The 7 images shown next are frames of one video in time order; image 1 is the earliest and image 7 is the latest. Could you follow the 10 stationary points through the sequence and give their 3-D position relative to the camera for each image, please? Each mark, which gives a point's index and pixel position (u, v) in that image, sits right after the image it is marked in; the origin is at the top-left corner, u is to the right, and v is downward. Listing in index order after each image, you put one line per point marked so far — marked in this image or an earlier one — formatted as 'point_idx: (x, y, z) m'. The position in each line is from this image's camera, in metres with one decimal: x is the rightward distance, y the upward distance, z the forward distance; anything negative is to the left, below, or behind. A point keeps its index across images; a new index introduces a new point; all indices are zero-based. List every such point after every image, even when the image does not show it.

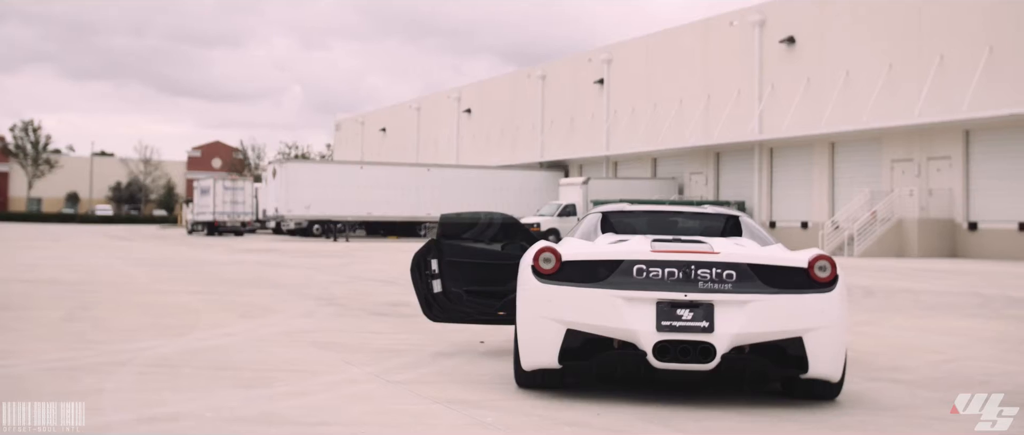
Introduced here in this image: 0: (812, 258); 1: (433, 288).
0: (+1.7, -0.2, +6.0) m
1: (-0.6, -0.6, +8.4) m
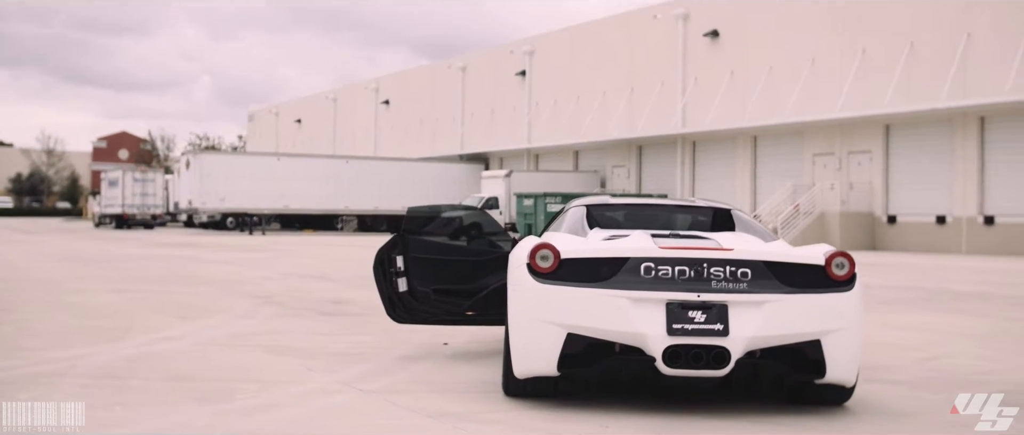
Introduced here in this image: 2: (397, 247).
0: (+1.7, -0.2, +5.6) m
1: (-0.8, -0.5, +7.8) m
2: (-0.8, -0.2, +7.9) m
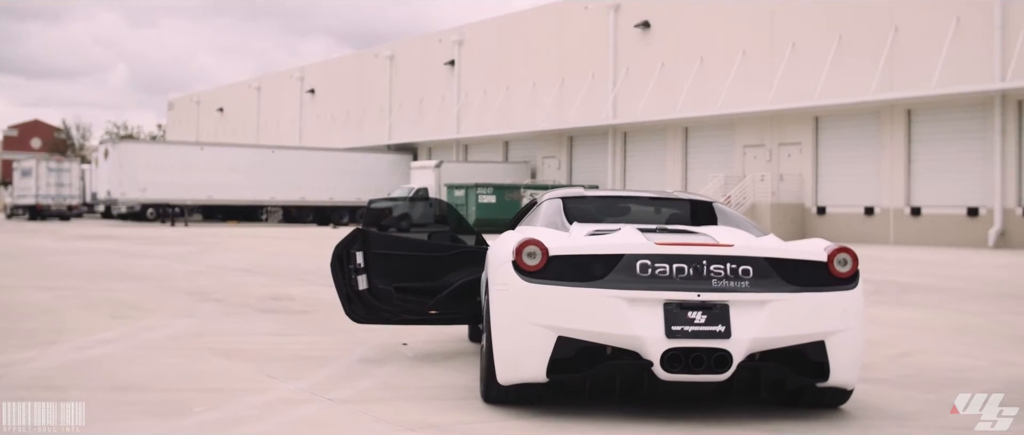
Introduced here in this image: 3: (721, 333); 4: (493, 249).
0: (+1.6, -0.2, +5.3) m
1: (-1.0, -0.5, +7.3) m
2: (-1.1, -0.2, +7.4) m
3: (+1.0, -0.5, +5.0) m
4: (-0.1, -0.2, +5.7) m
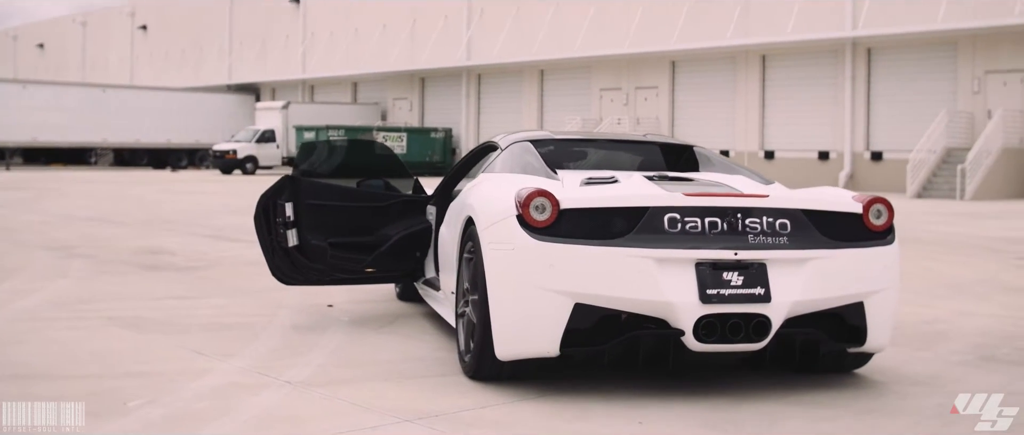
0: (+1.6, +0.1, +4.7) m
1: (-1.3, -0.1, +6.3) m
2: (-1.4, +0.2, +6.4) m
3: (+1.0, -0.3, +4.3) m
4: (-0.2, +0.1, +4.9) m
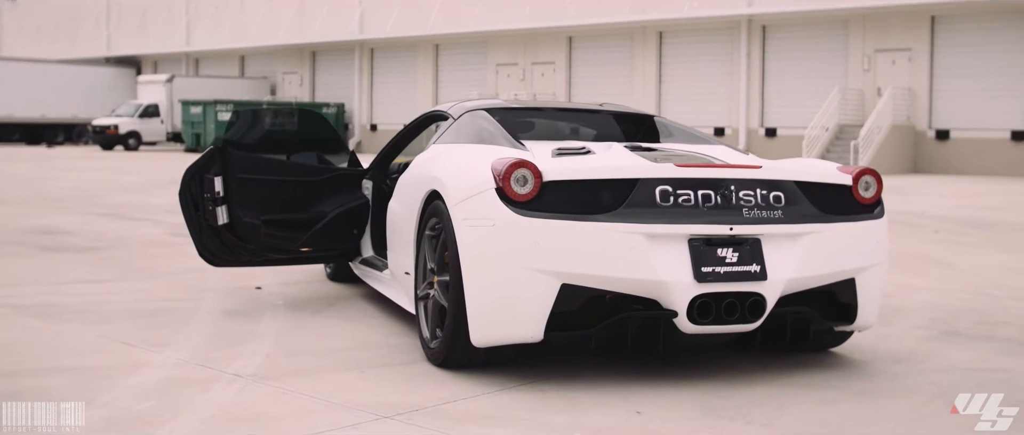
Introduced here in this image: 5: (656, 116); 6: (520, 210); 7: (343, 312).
0: (+1.4, +0.2, +4.5) m
1: (-1.6, 0.0, +5.8) m
2: (-1.6, +0.3, +5.8) m
3: (+0.9, -0.2, +4.0) m
4: (-0.3, +0.2, +4.5) m
5: (+0.8, +0.6, +6.0) m
6: (0.0, 0.0, +3.9) m
7: (-0.9, -0.5, +5.8) m
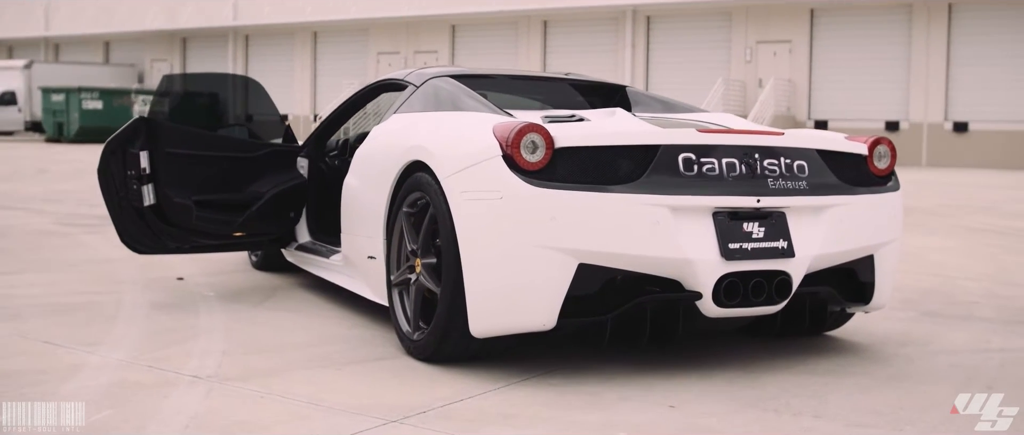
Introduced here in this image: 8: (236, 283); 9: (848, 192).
0: (+1.4, +0.3, +4.1) m
1: (-1.8, +0.1, +5.1) m
2: (-1.8, +0.4, +5.2) m
3: (+0.9, -0.1, +3.7) m
4: (-0.3, +0.3, +3.9) m
5: (+0.6, +0.7, +5.6) m
6: (+0.1, +0.1, +3.5) m
7: (-1.1, -0.4, +5.2) m
8: (-1.5, -0.4, +5.8) m
9: (+1.2, +0.1, +3.9) m
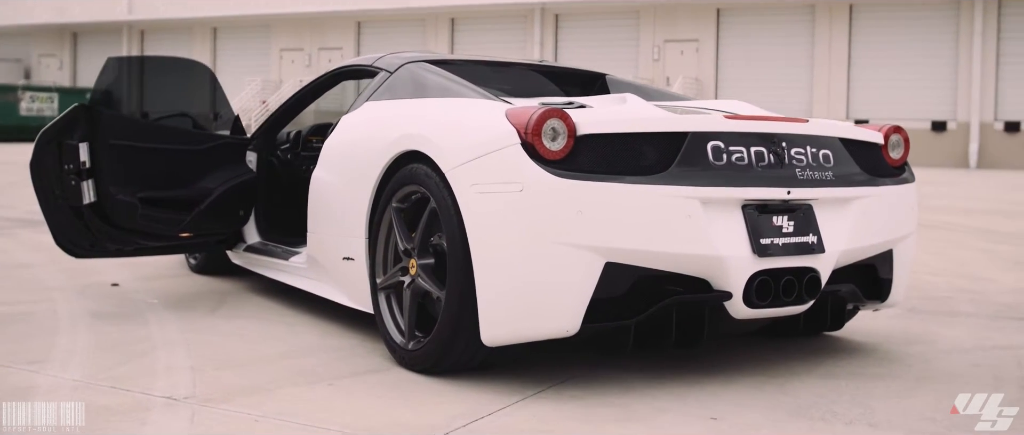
0: (+1.4, +0.3, +3.9) m
1: (-1.9, +0.1, +4.6) m
2: (-1.9, +0.4, +4.6) m
3: (+1.0, -0.1, +3.4) m
4: (-0.3, +0.3, +3.6) m
5: (+0.4, +0.7, +5.3) m
6: (+0.1, +0.1, +3.1) m
7: (-1.2, -0.4, +4.7) m
8: (-1.7, -0.3, +5.4) m
9: (+1.2, +0.1, +3.7) m
